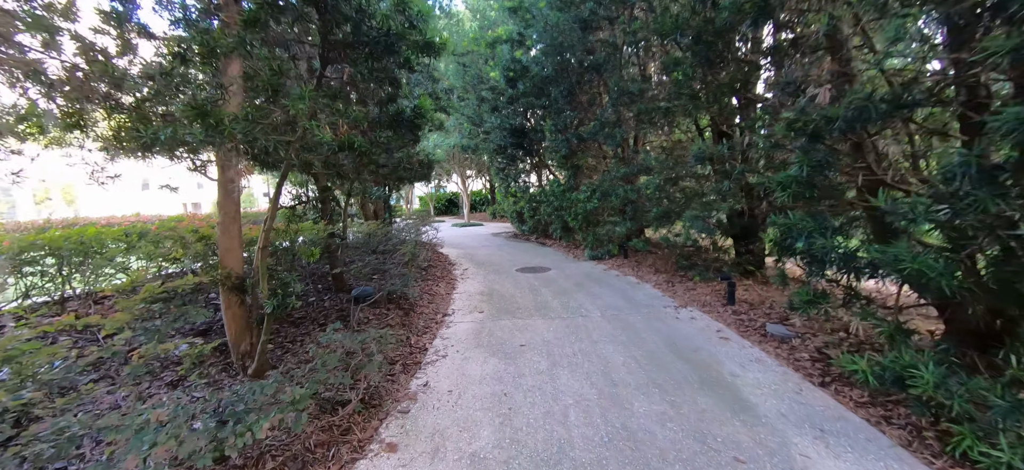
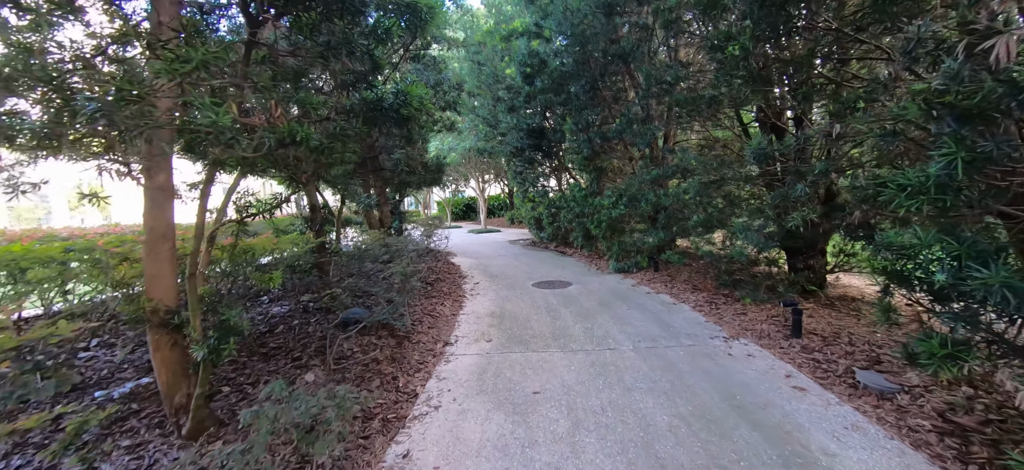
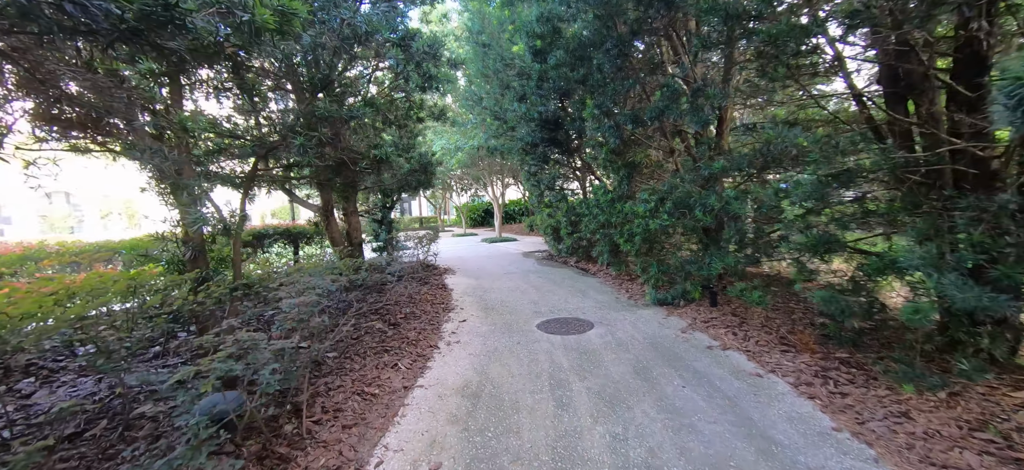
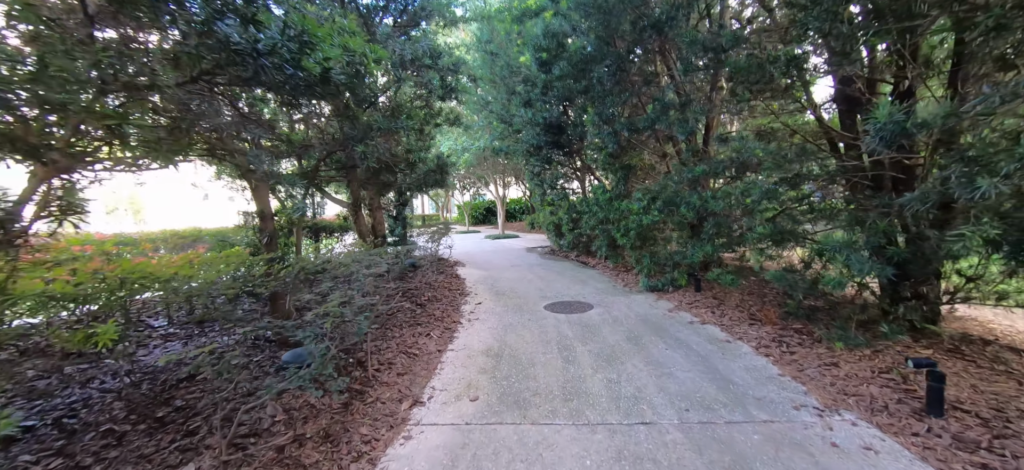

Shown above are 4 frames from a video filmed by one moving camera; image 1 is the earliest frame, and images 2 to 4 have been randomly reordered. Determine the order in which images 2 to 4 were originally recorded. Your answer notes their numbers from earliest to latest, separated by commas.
2, 4, 3
